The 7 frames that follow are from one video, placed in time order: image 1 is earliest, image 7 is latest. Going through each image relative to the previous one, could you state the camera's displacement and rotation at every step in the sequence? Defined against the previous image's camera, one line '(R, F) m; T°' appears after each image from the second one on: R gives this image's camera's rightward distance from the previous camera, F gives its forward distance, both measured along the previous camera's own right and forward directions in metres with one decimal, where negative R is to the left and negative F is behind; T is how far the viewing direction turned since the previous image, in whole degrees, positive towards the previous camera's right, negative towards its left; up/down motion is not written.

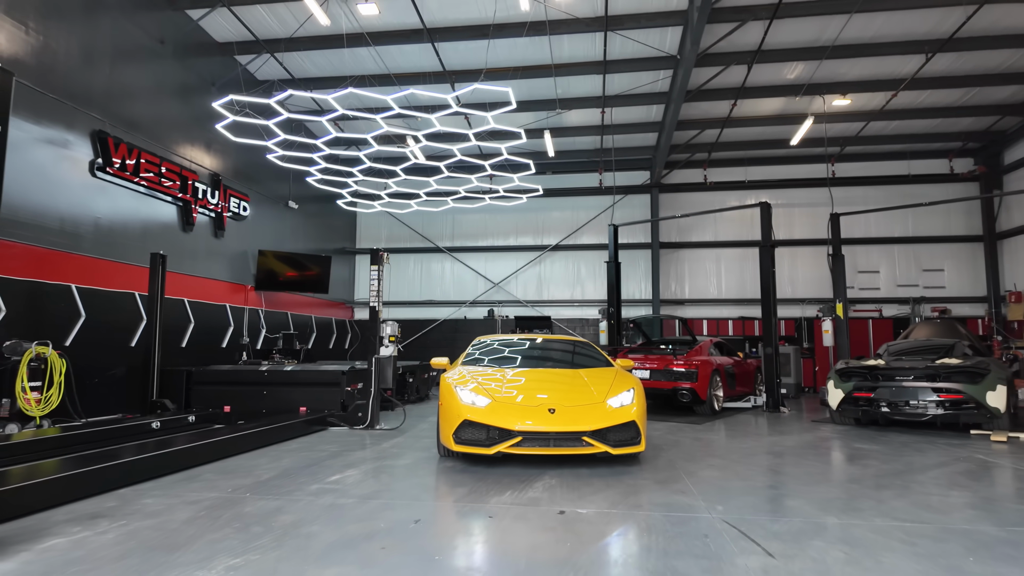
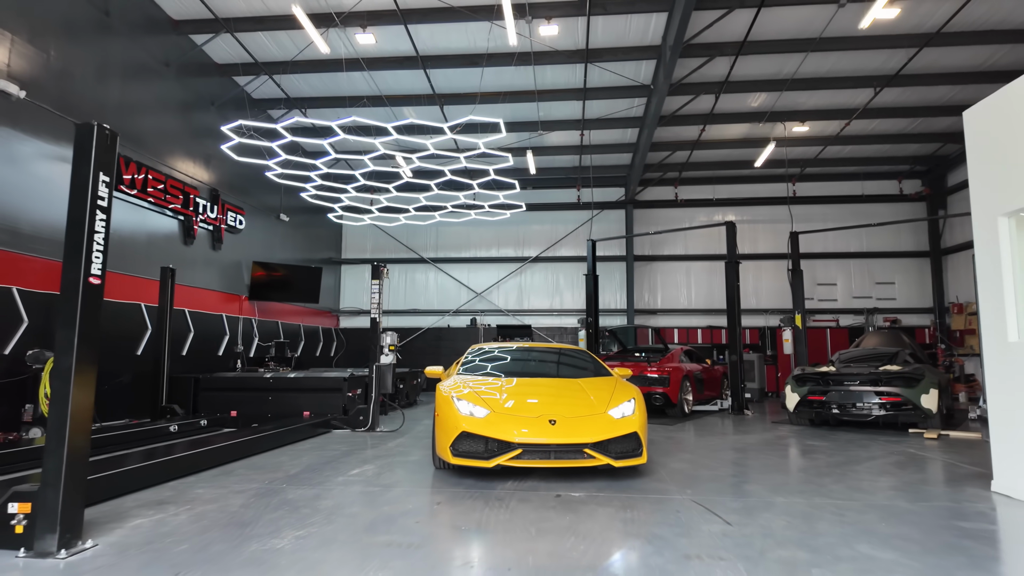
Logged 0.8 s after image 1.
(-0.2, -0.5) m; +3°
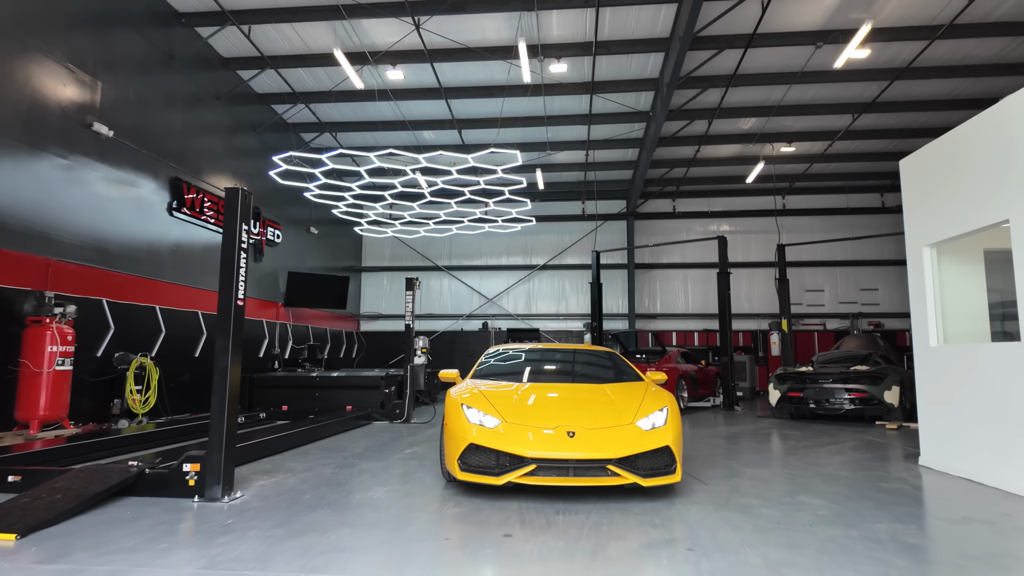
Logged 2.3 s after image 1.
(-0.2, -0.9) m; 0°
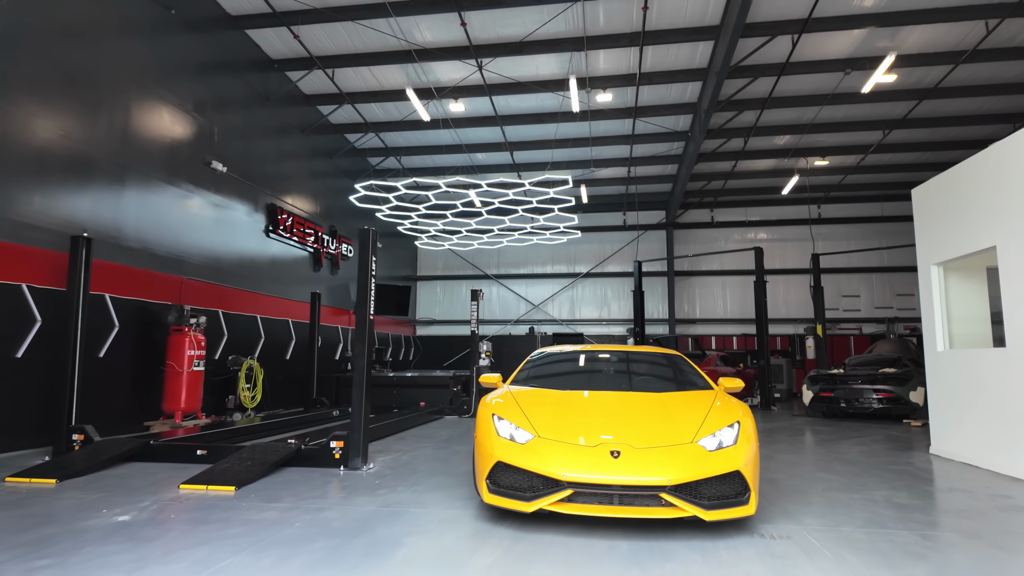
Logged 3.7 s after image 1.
(-0.3, -0.9) m; -3°
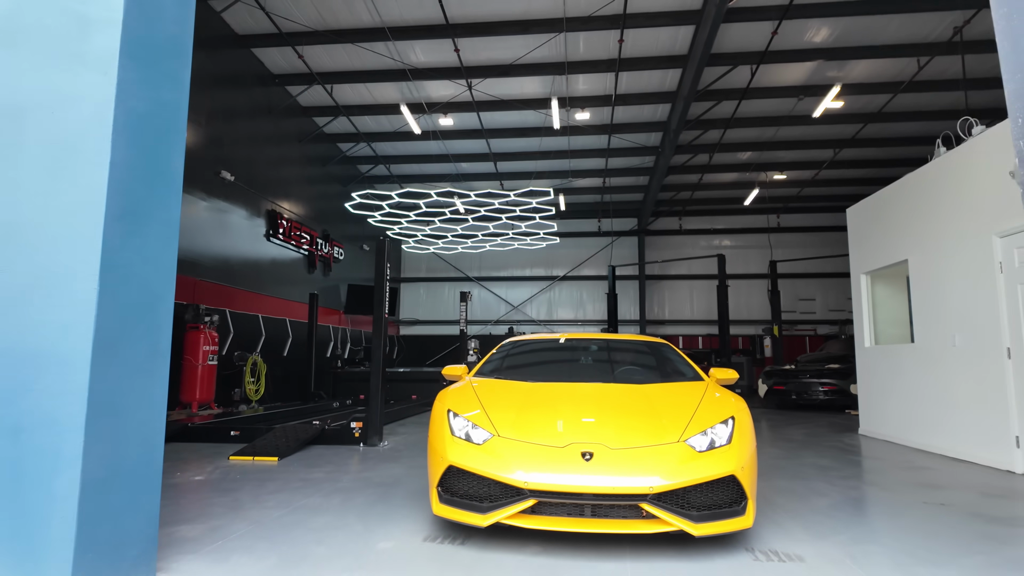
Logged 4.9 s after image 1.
(-0.2, -0.7) m; +3°
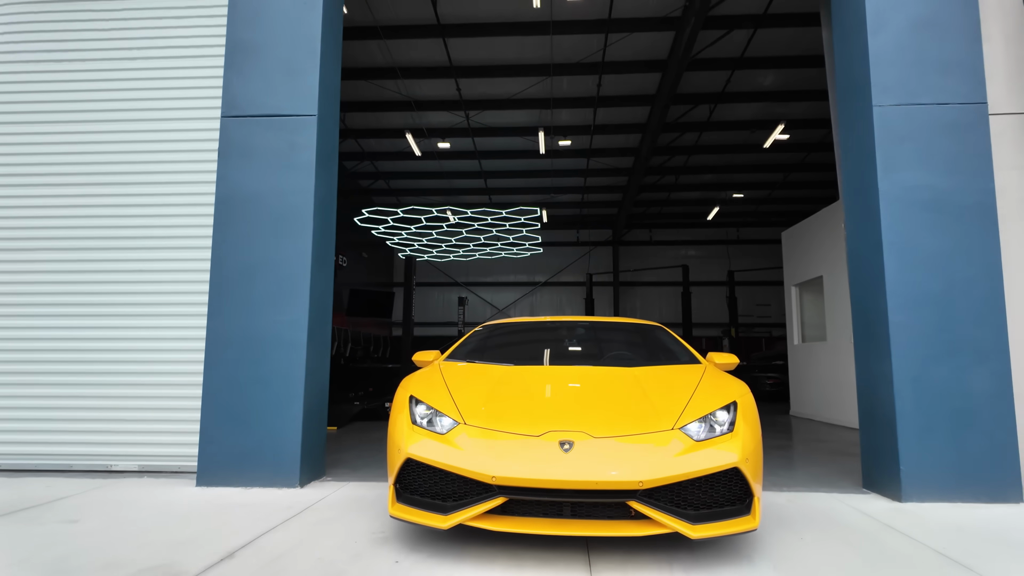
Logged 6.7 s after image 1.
(-0.3, -1.3) m; +2°
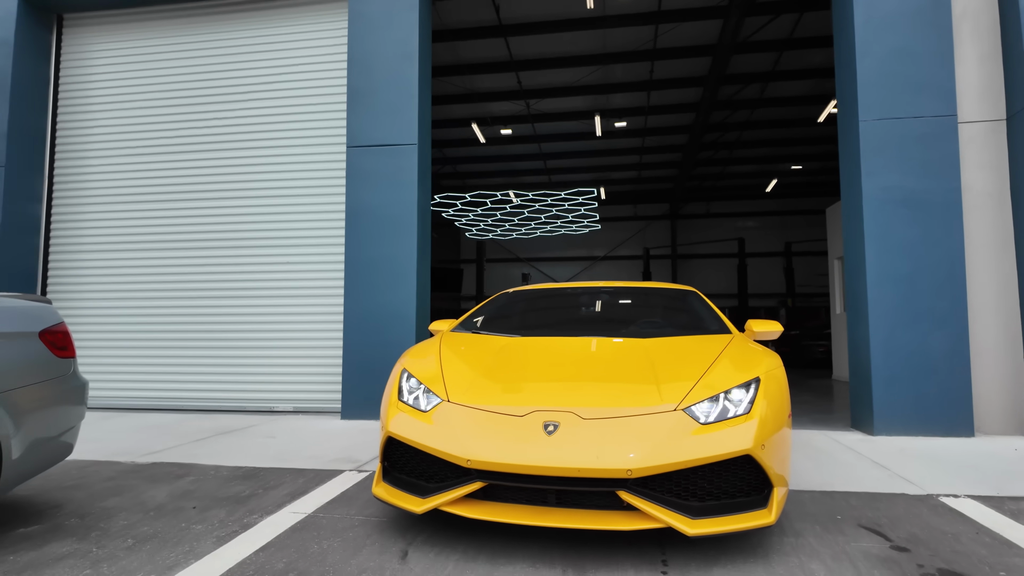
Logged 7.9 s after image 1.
(0.0, -0.9) m; -6°
